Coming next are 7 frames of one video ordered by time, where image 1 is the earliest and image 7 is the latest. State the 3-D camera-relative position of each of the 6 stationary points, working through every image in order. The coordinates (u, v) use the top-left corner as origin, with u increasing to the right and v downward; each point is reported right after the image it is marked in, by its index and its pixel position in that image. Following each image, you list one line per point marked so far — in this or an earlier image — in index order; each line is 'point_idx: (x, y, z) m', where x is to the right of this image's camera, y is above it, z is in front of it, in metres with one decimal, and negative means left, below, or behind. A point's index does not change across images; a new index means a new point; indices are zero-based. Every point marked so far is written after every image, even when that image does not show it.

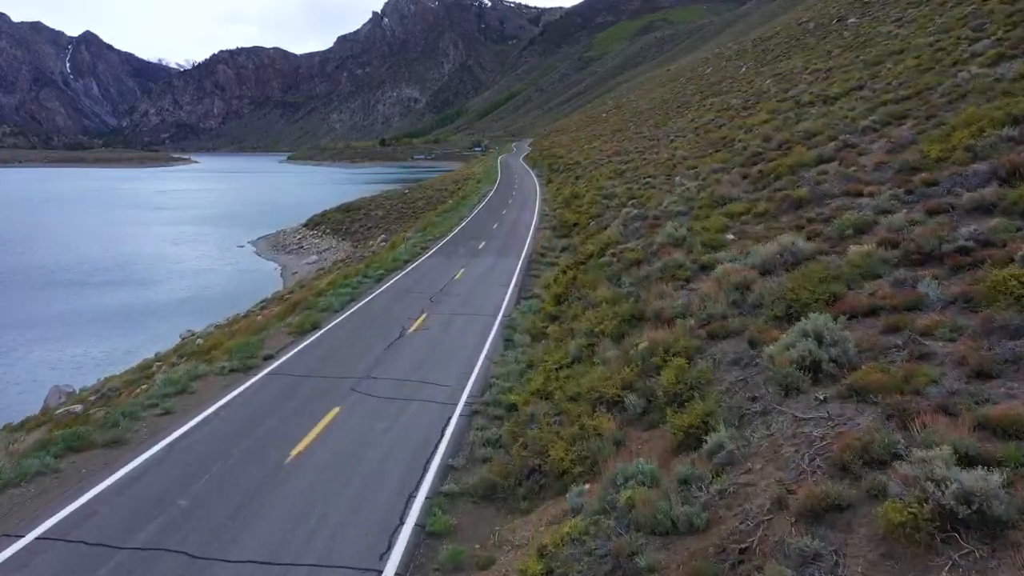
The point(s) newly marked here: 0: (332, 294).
0: (-5.2, -0.2, +16.9) m
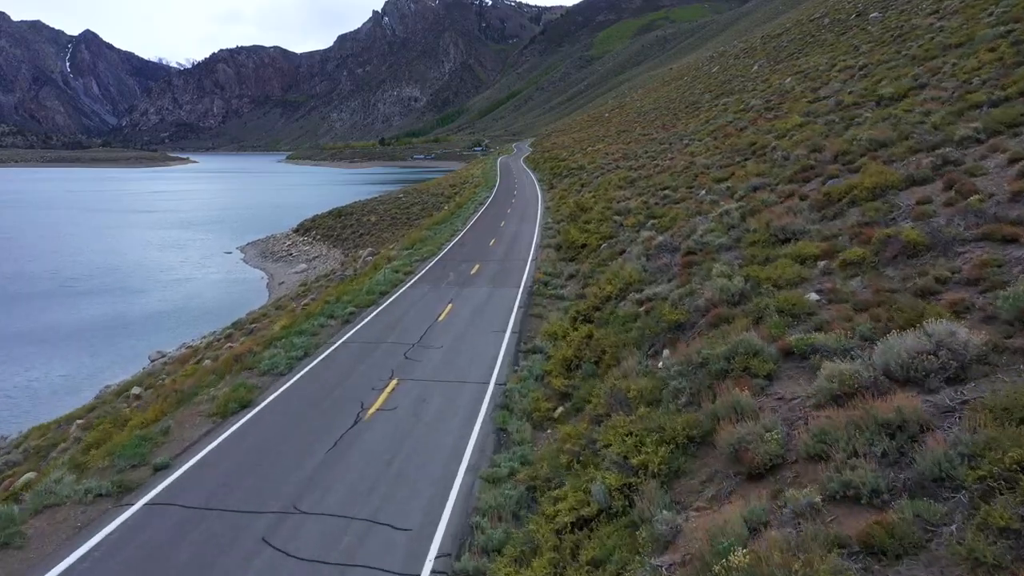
0: (-5.3, -1.3, +13.5) m
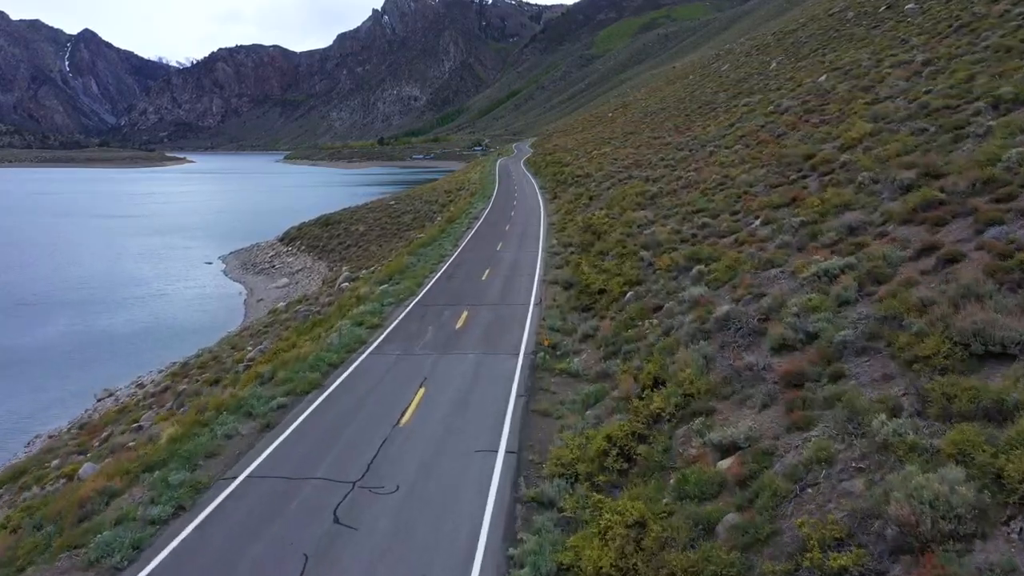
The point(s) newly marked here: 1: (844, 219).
0: (-5.4, -2.9, +8.8) m
1: (+6.8, +1.4, +12.1) m
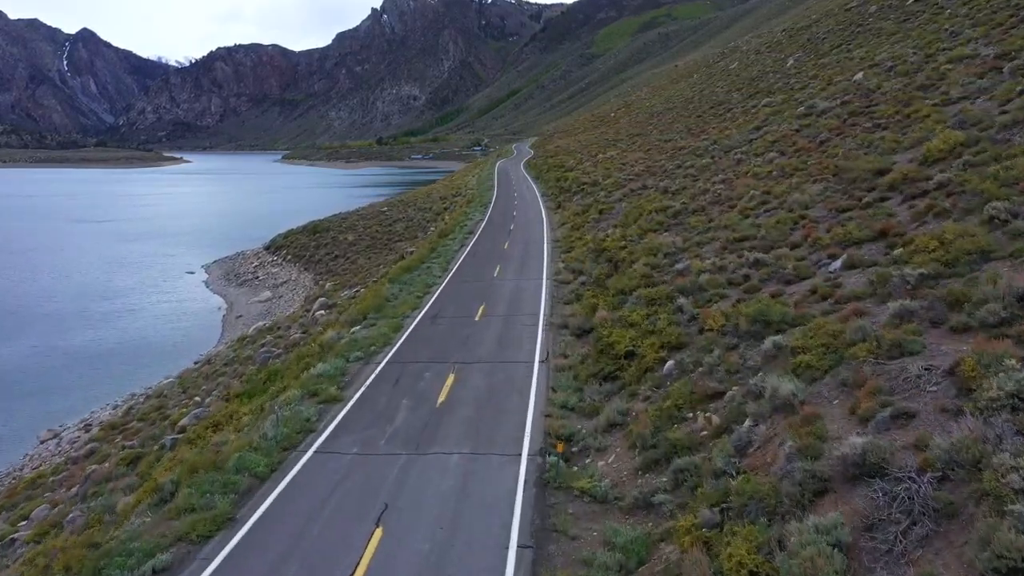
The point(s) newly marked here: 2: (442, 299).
0: (-5.4, -4.2, +4.9) m
1: (+6.8, +0.1, +8.2) m
2: (-2.4, -0.4, +19.9) m
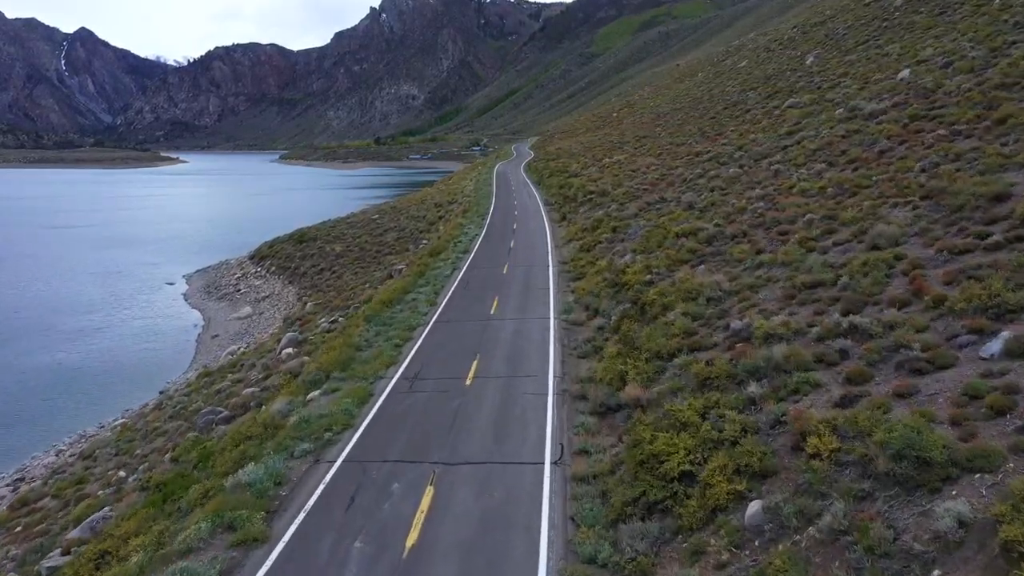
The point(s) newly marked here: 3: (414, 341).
0: (-5.3, -5.5, +1.1) m
1: (+6.8, -1.1, +4.4) m
2: (-2.3, -1.7, +16.1) m
3: (-2.8, -1.5, +16.8) m
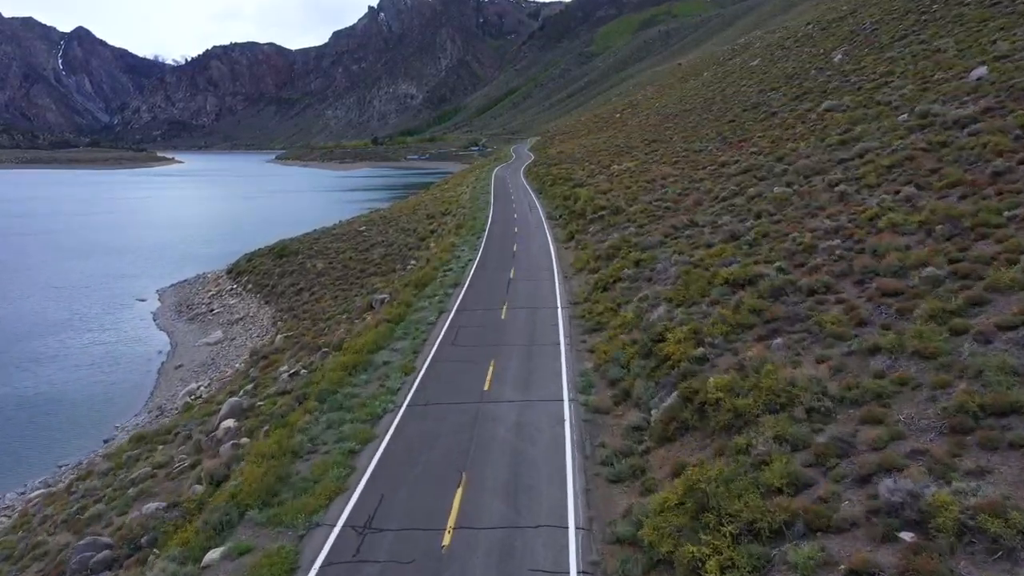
0: (-5.3, -7.2, -3.7) m
1: (+6.8, -2.8, -0.4) m
2: (-2.3, -3.4, +11.3) m
3: (-2.8, -3.2, +12.1) m
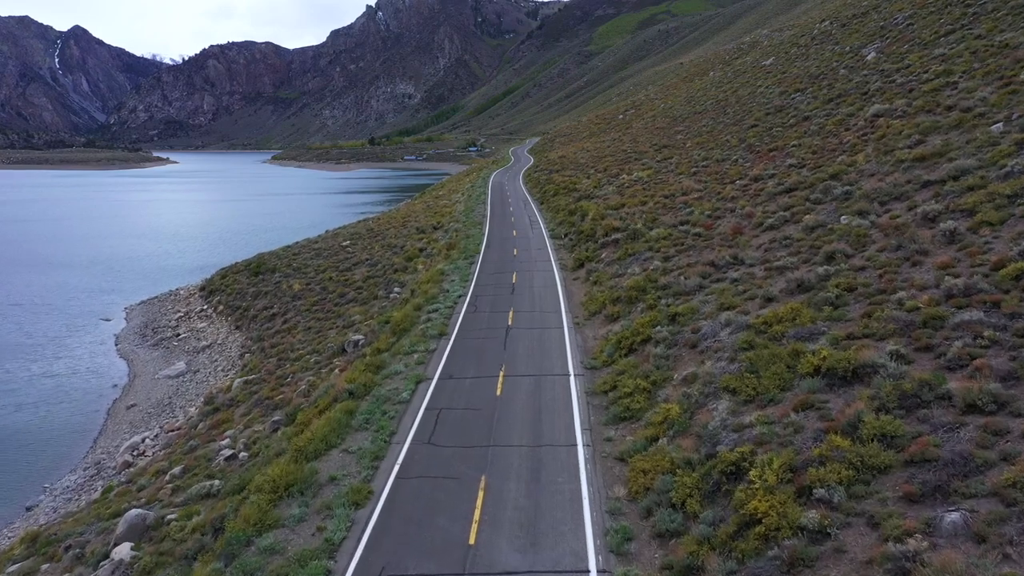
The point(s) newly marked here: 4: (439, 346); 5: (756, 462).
0: (-5.3, -8.9, -8.5) m
1: (+6.9, -4.5, -5.1) m
2: (-2.3, -5.1, +6.5) m
3: (-2.8, -4.9, +7.3) m
4: (-2.4, -1.9, +18.8) m
5: (+3.8, -2.7, +9.5) m
